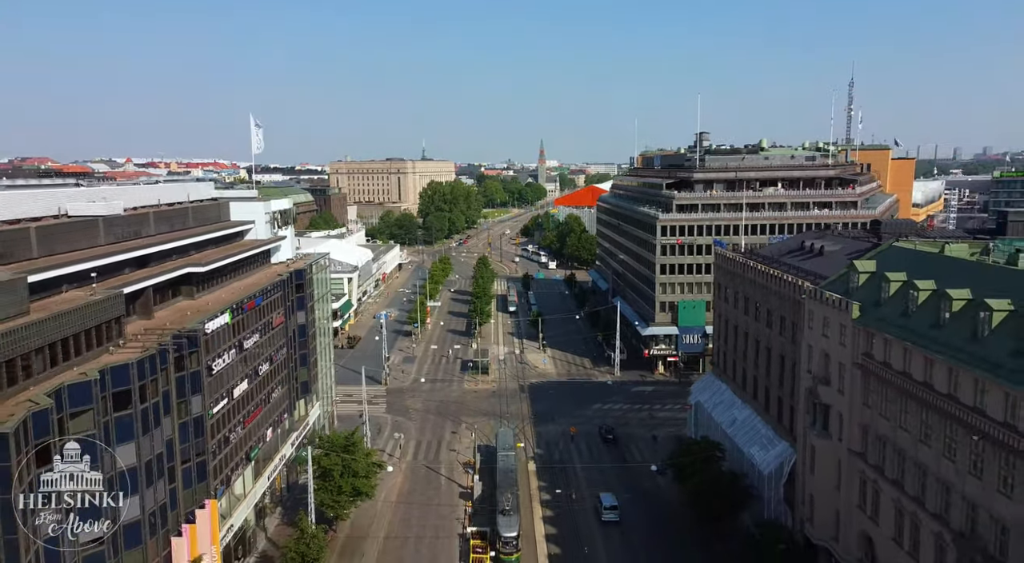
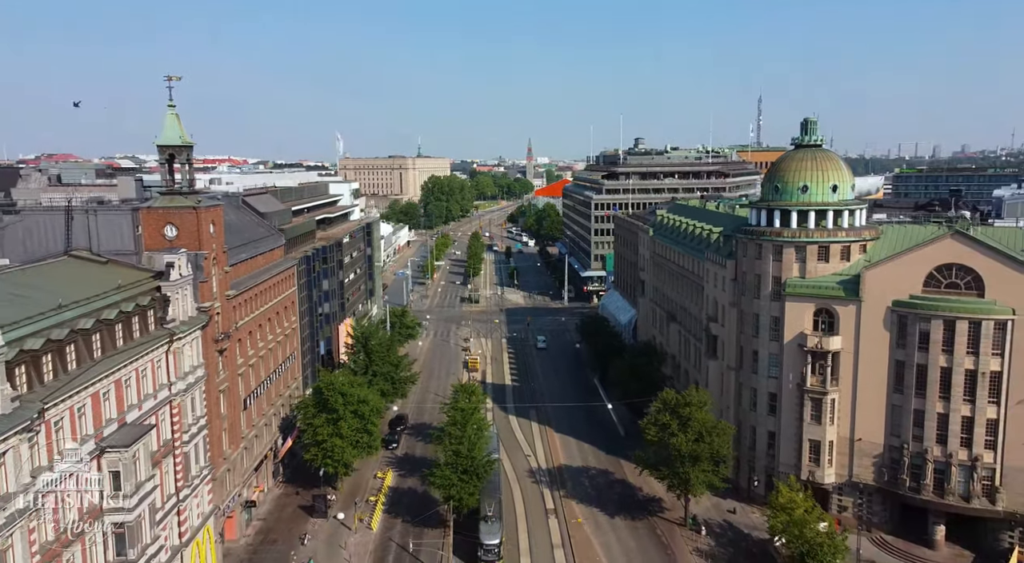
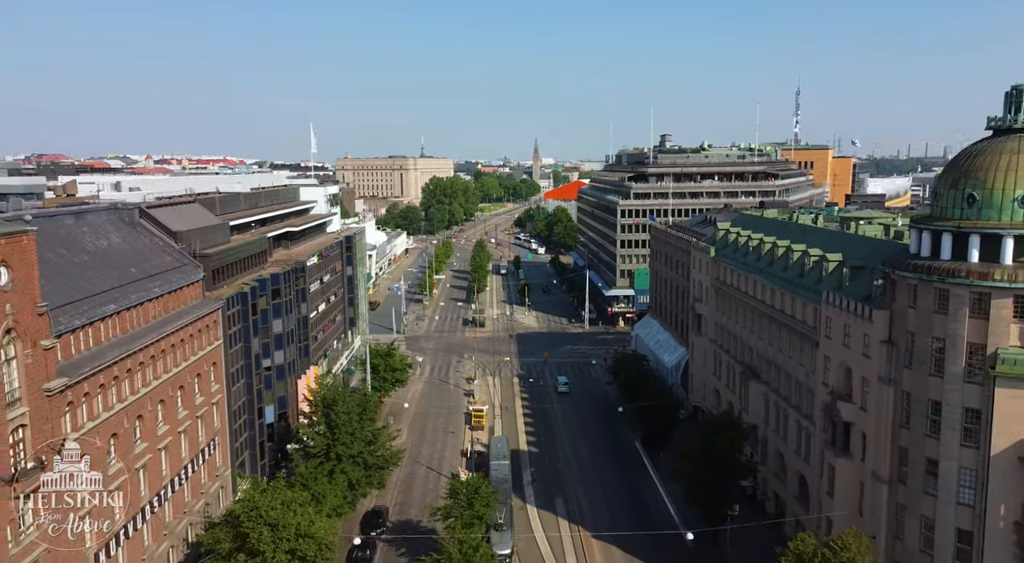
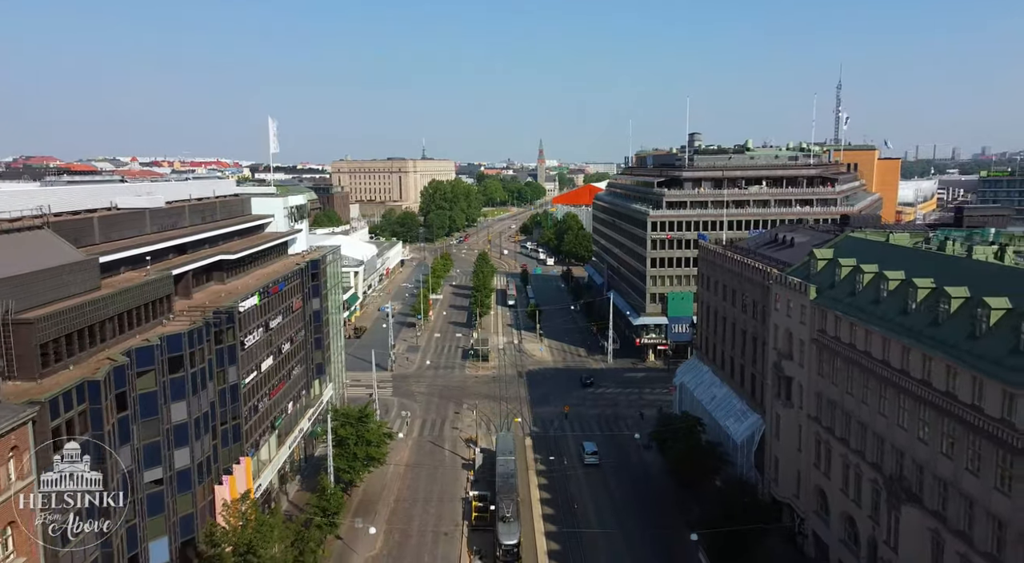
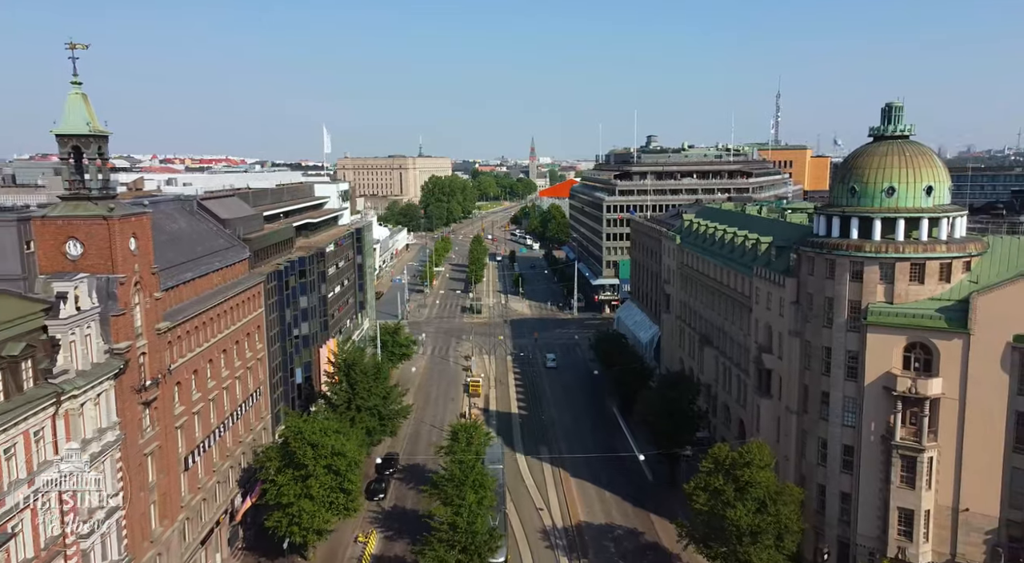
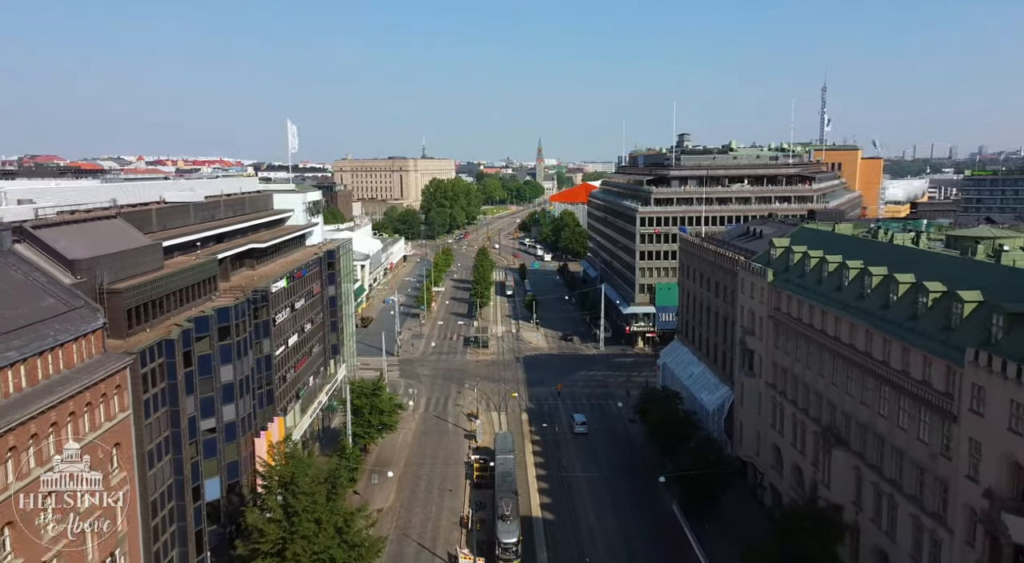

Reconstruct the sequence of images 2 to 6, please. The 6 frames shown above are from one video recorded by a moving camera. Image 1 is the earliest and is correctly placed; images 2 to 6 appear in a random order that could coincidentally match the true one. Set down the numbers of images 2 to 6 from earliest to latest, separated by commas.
4, 6, 3, 5, 2
